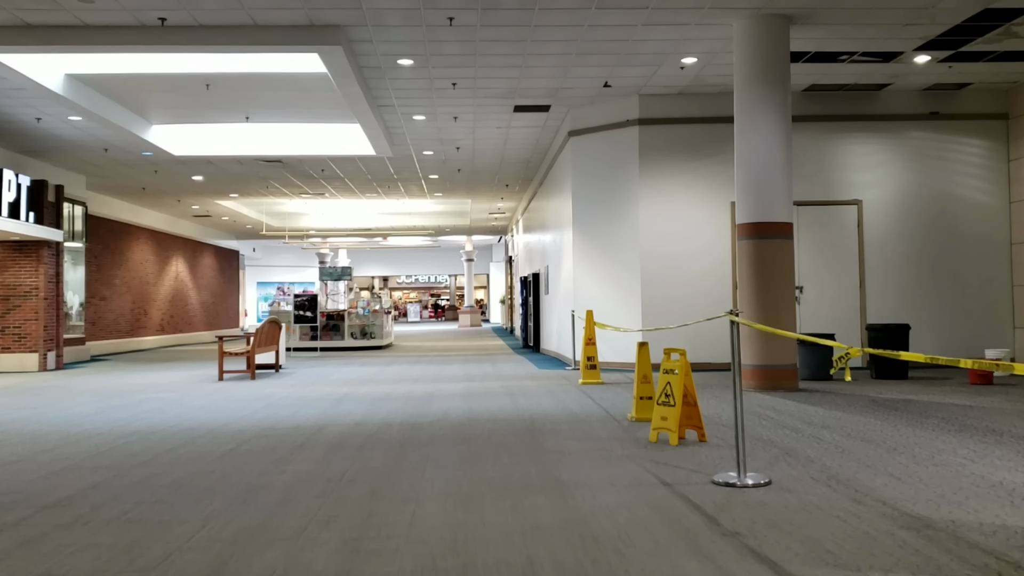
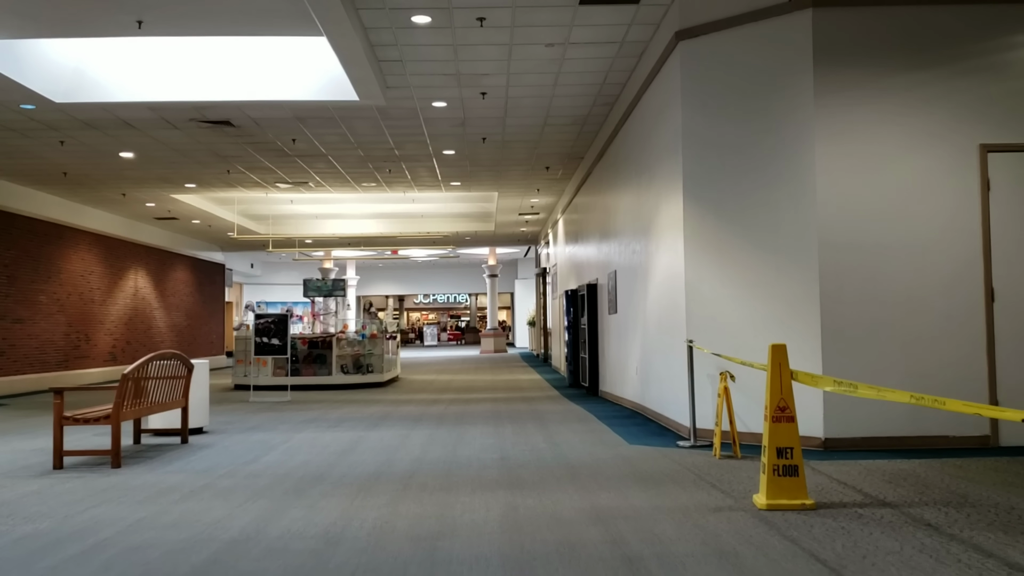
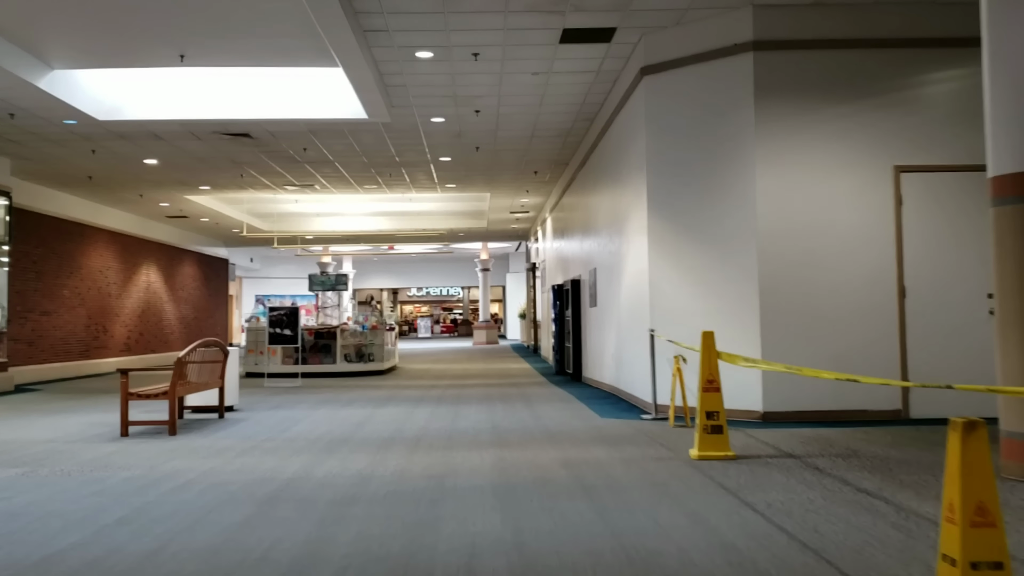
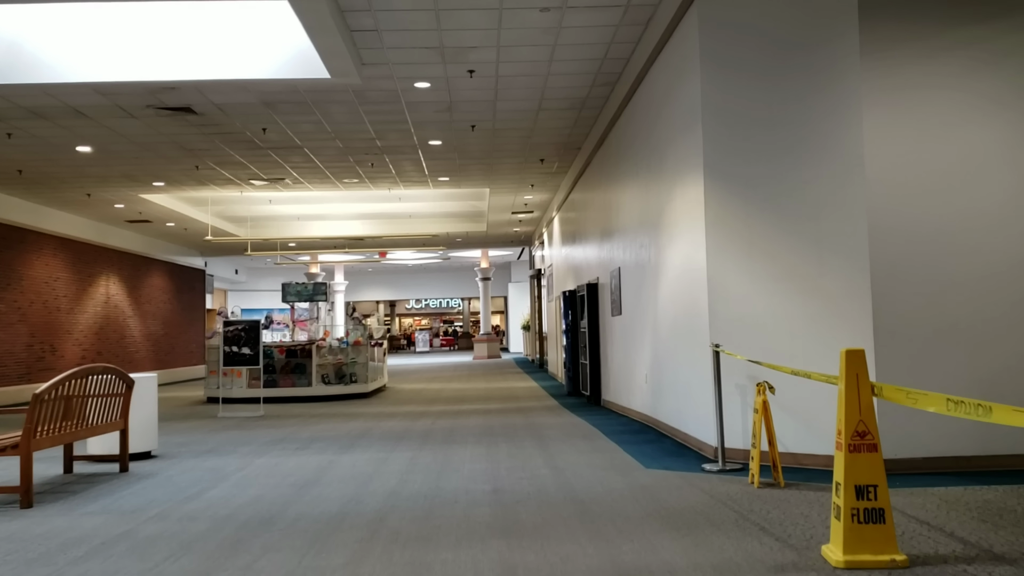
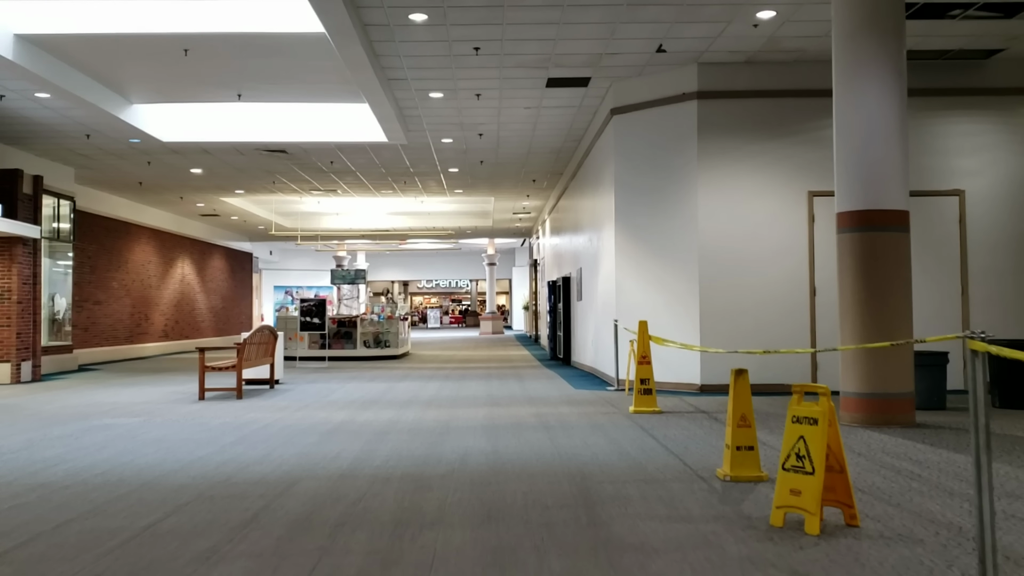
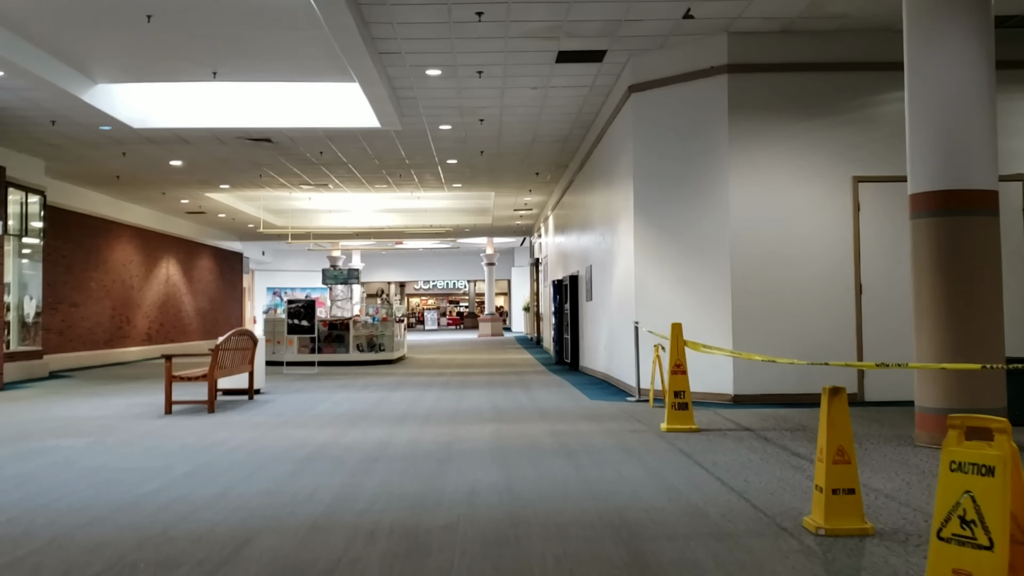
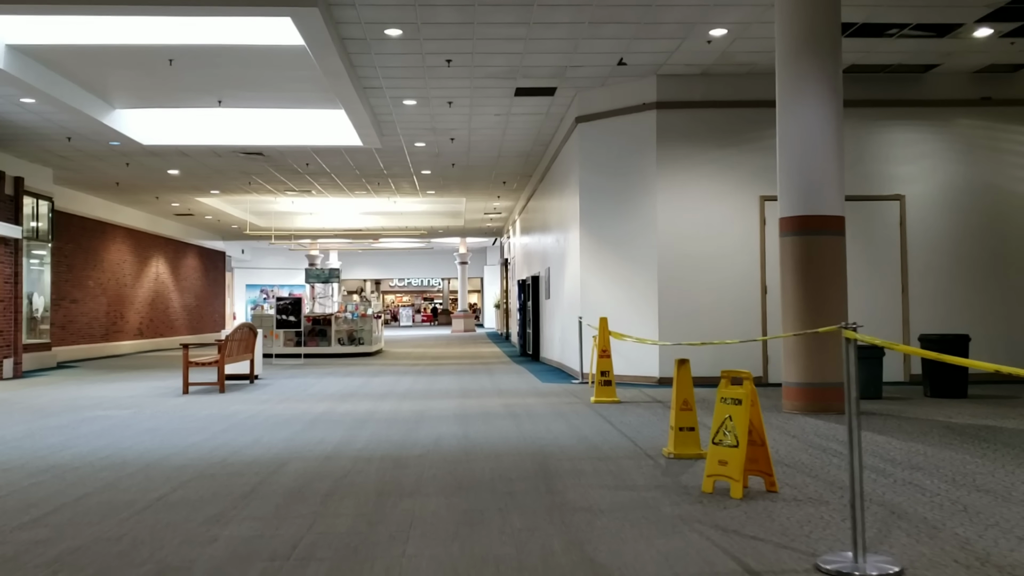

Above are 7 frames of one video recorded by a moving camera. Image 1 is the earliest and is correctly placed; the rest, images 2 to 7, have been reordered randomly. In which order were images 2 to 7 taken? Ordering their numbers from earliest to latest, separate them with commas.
7, 5, 6, 3, 2, 4
